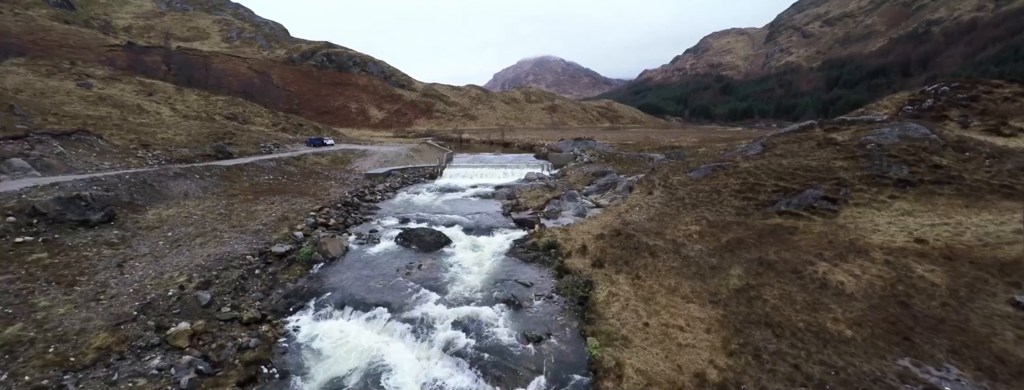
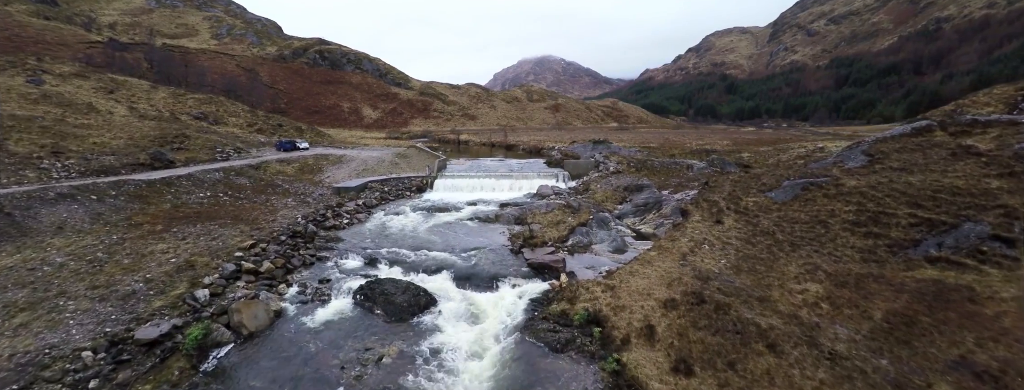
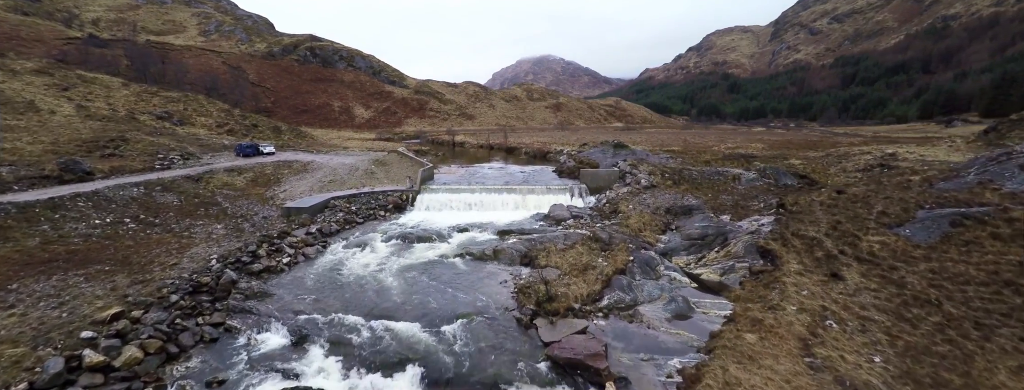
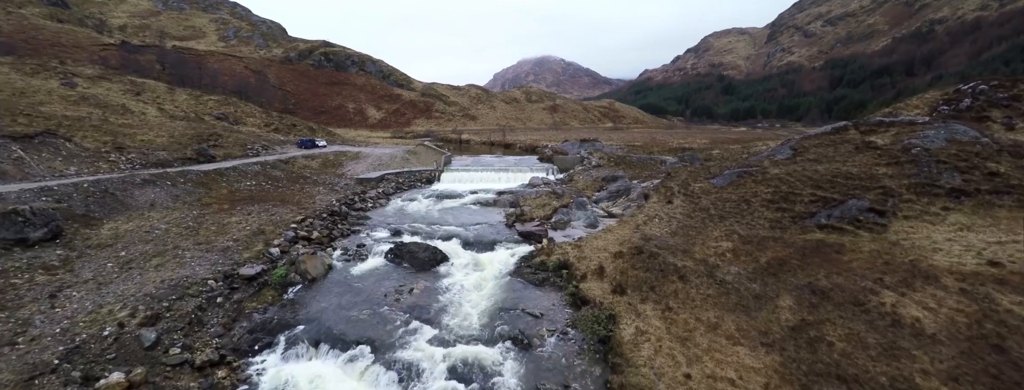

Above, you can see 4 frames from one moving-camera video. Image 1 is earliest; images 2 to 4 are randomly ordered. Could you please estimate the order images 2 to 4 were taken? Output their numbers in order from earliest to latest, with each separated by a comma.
4, 2, 3
